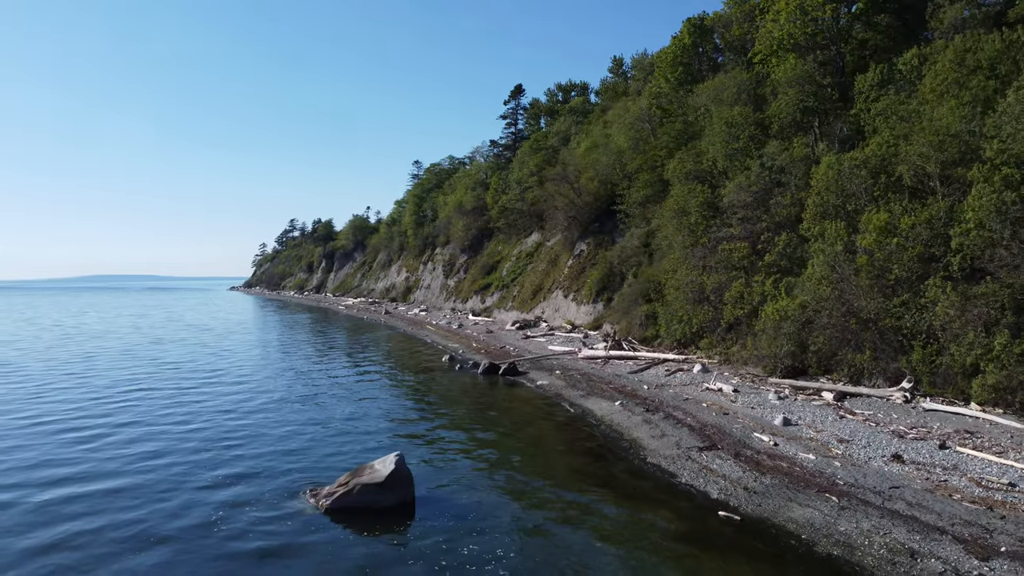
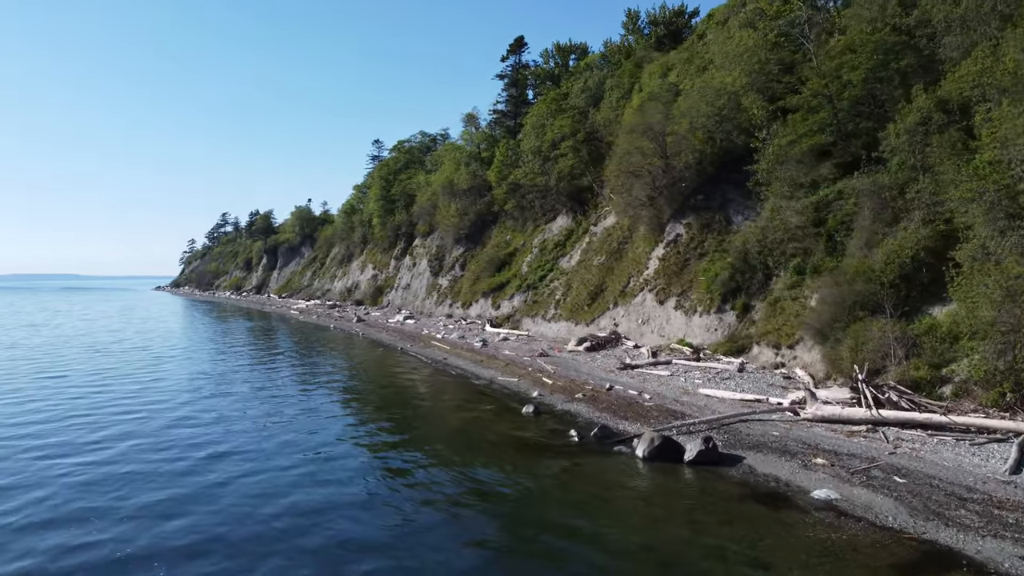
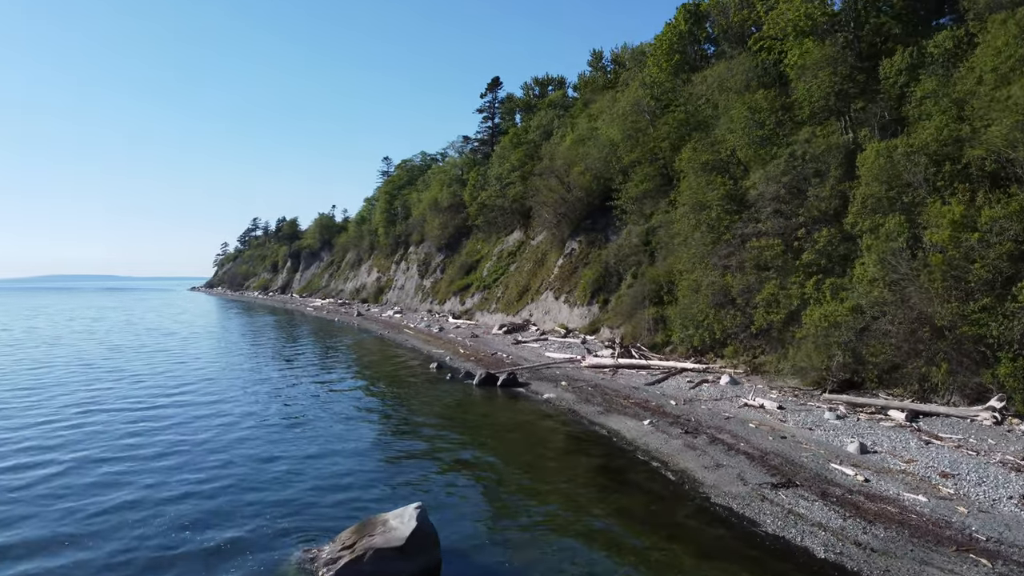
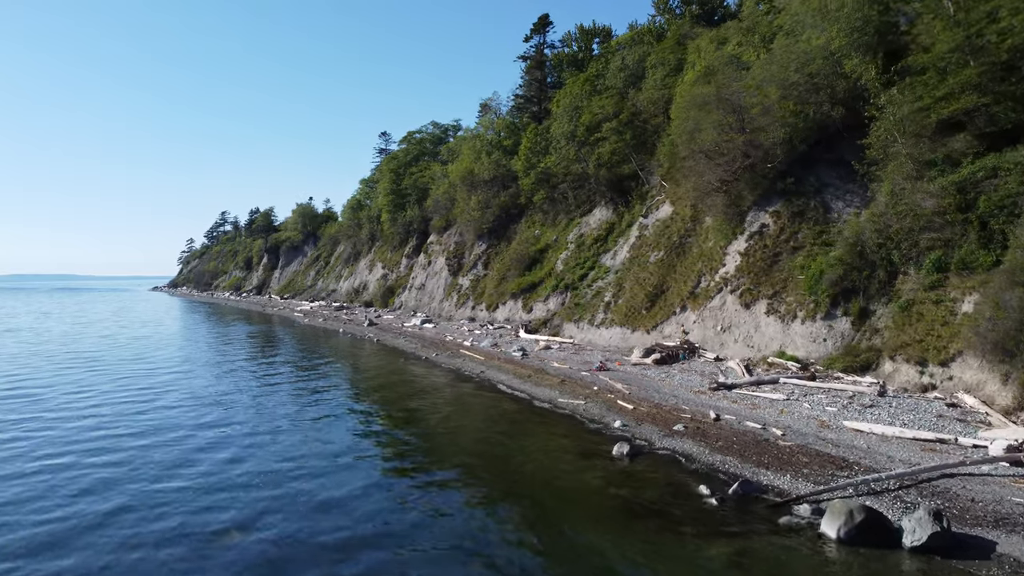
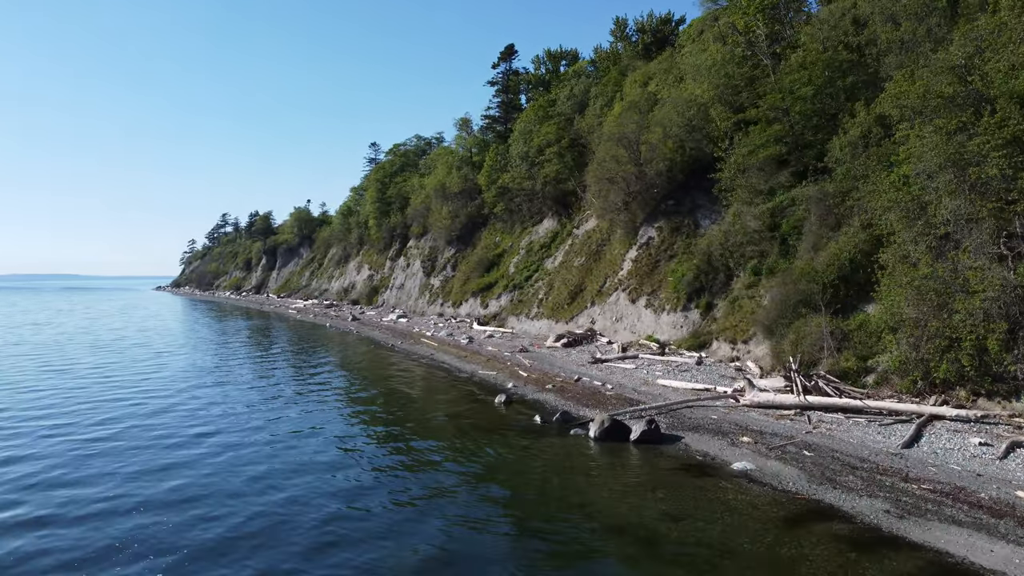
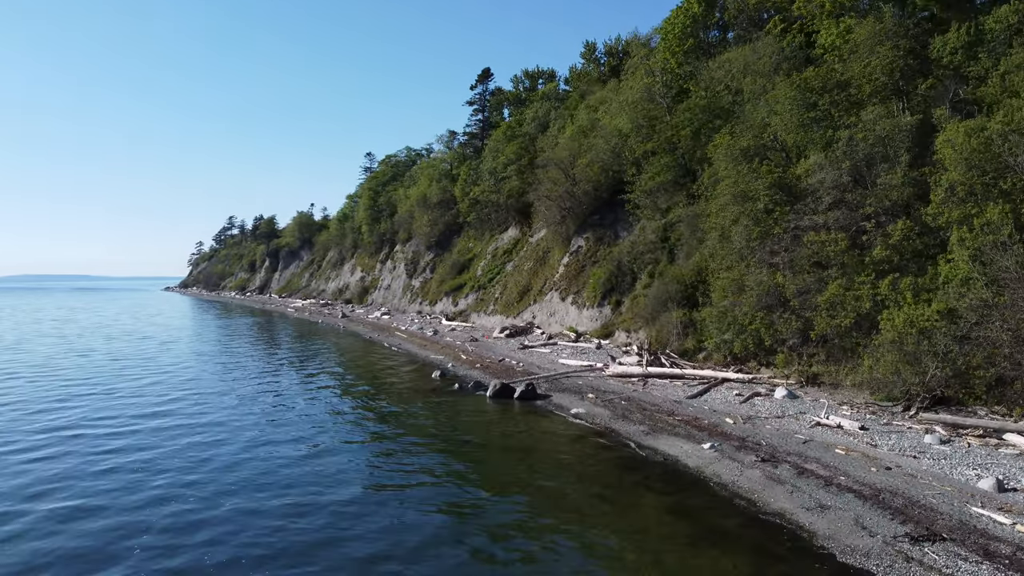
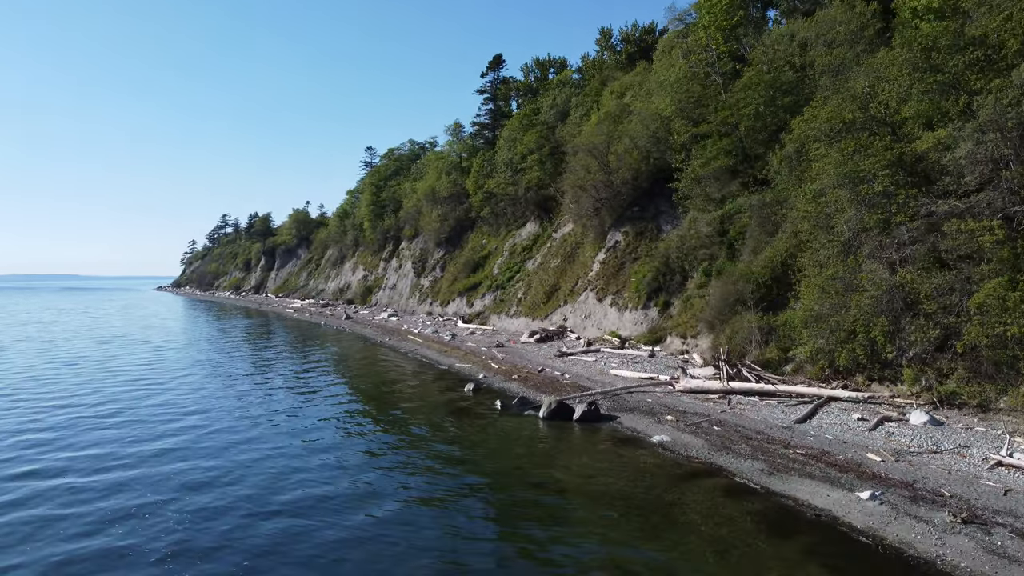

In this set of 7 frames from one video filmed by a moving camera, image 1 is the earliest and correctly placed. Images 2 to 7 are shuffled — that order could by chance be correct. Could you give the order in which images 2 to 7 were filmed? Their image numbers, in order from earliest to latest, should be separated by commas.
3, 6, 7, 5, 2, 4
